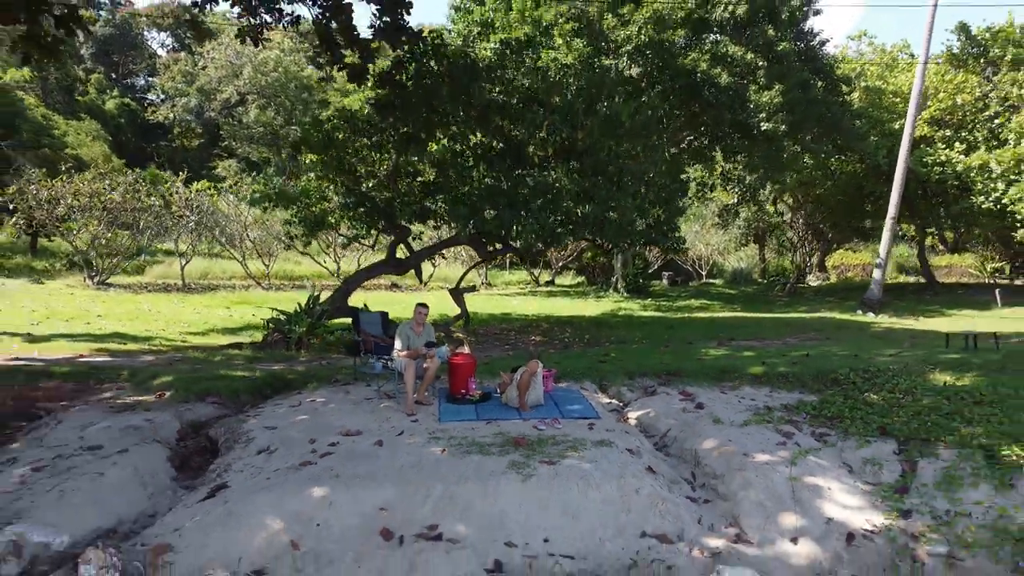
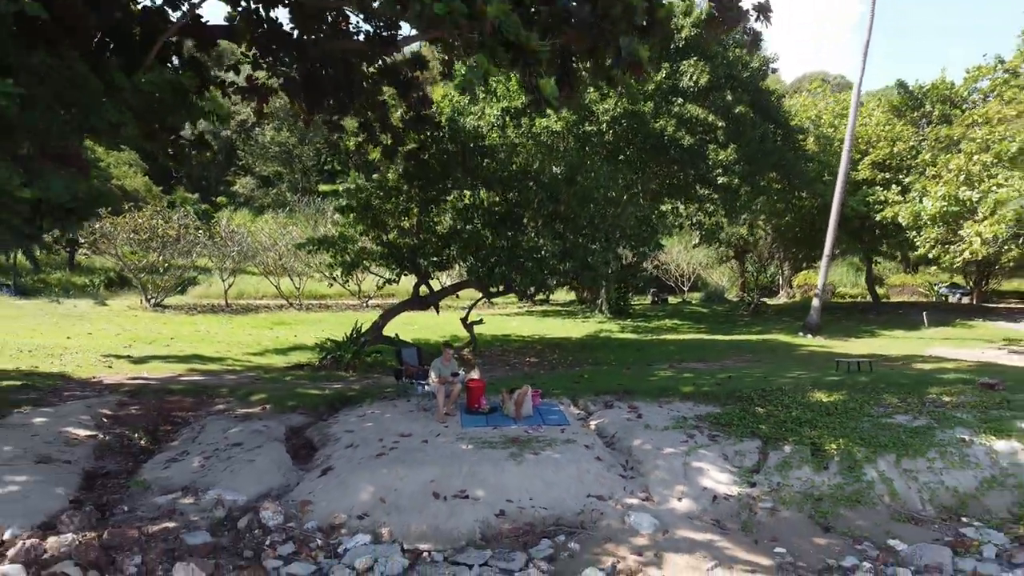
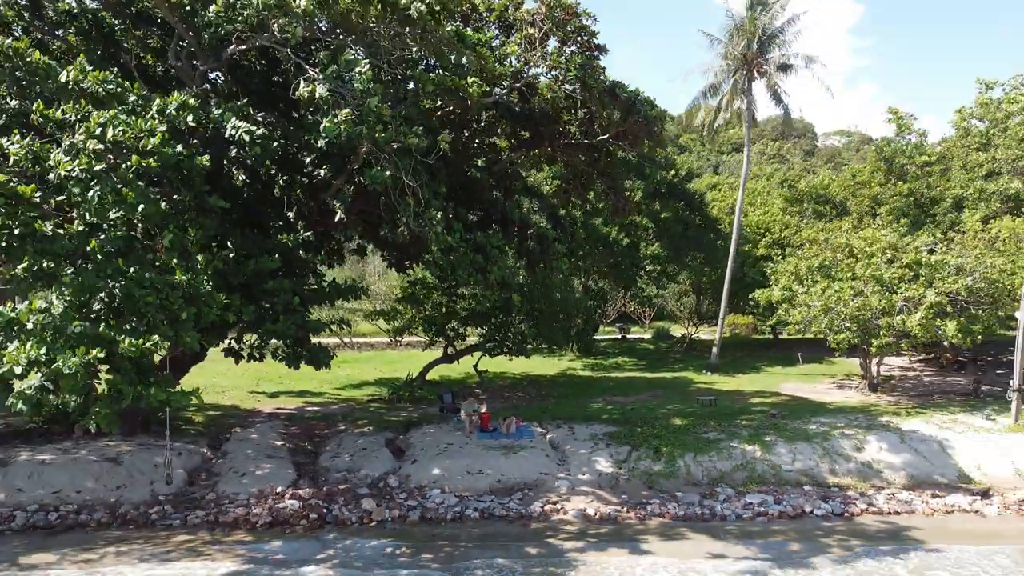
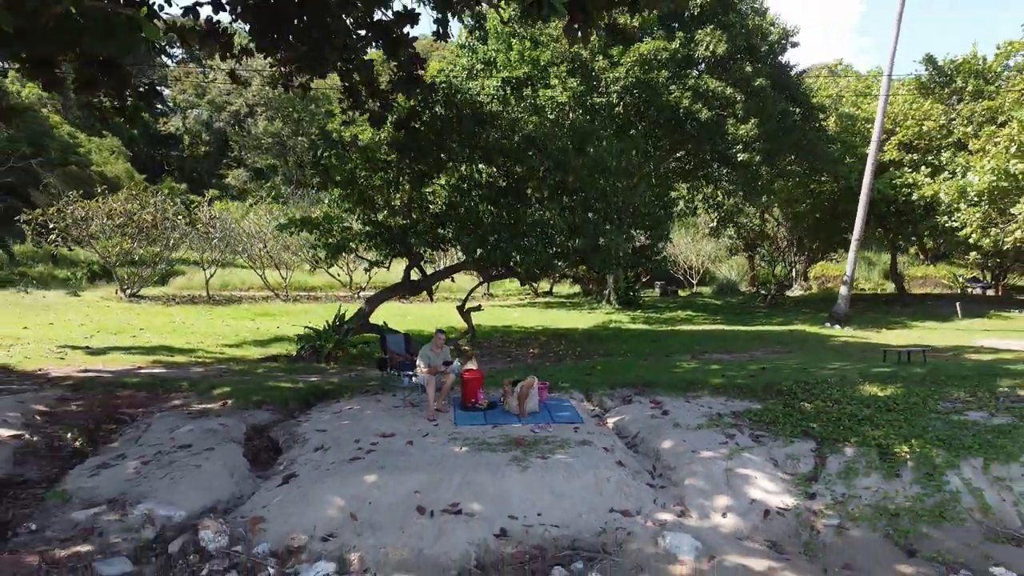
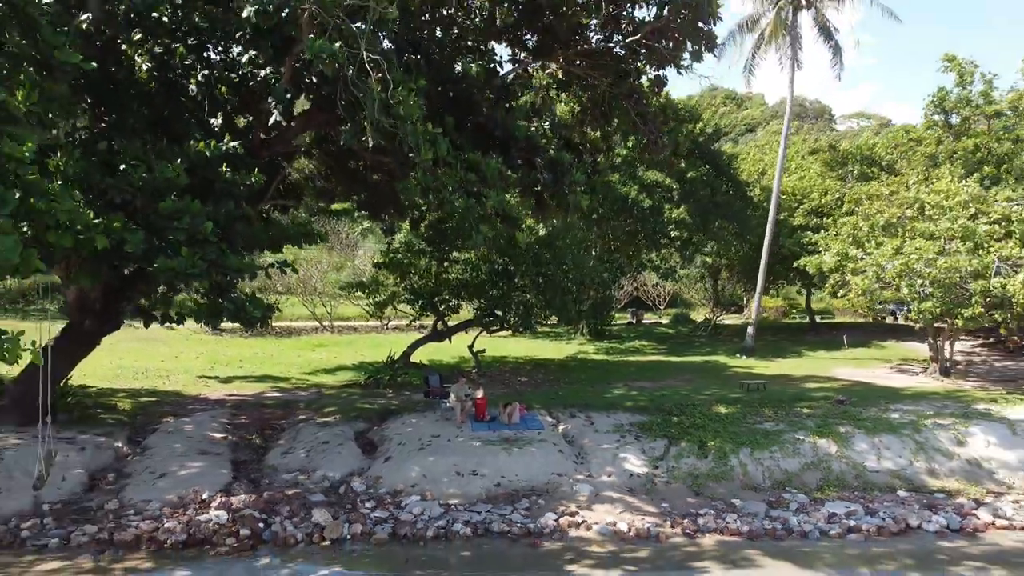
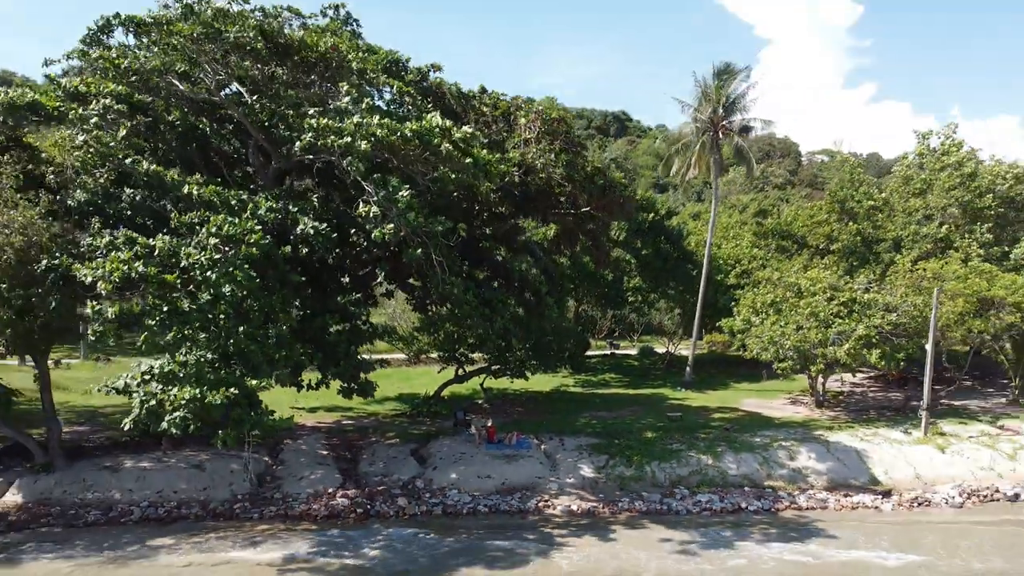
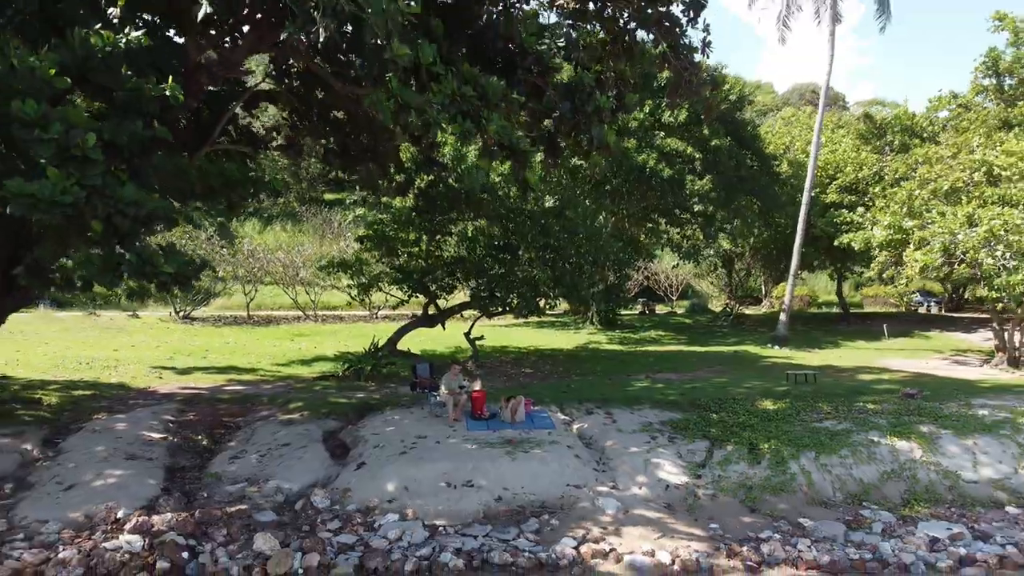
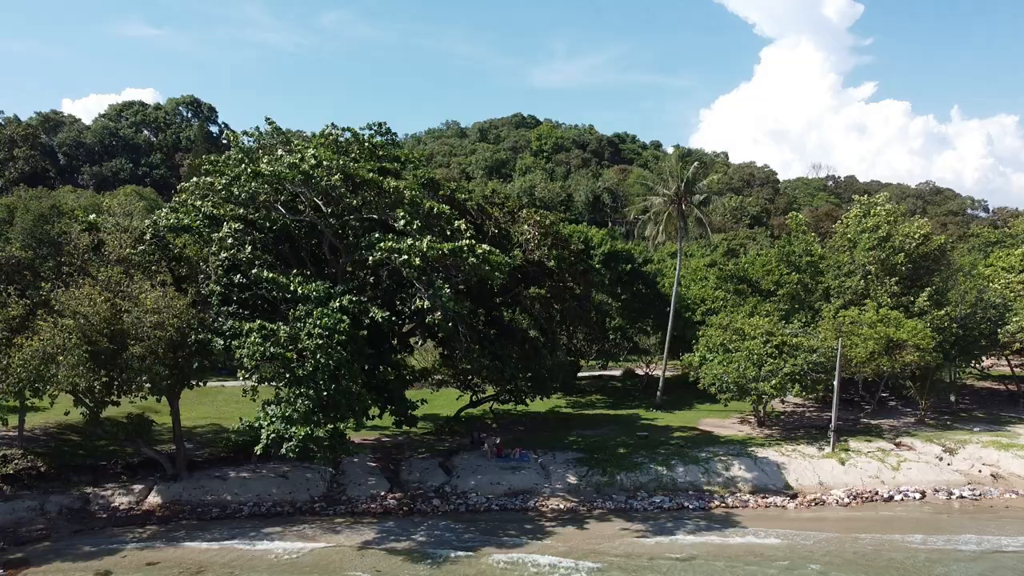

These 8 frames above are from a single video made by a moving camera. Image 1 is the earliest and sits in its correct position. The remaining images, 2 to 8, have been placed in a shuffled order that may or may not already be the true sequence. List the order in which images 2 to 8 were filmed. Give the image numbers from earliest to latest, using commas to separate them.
4, 2, 7, 5, 3, 6, 8
